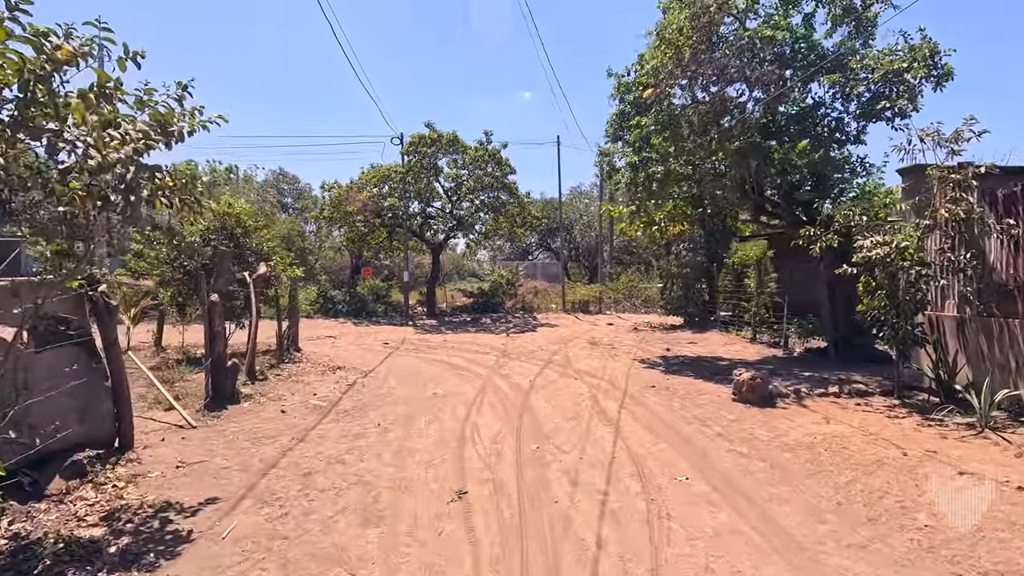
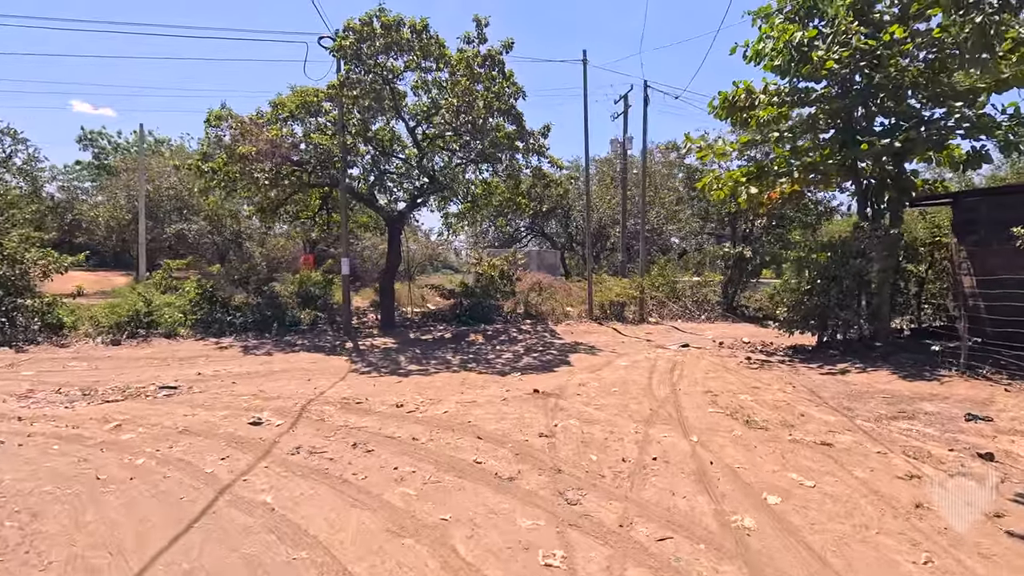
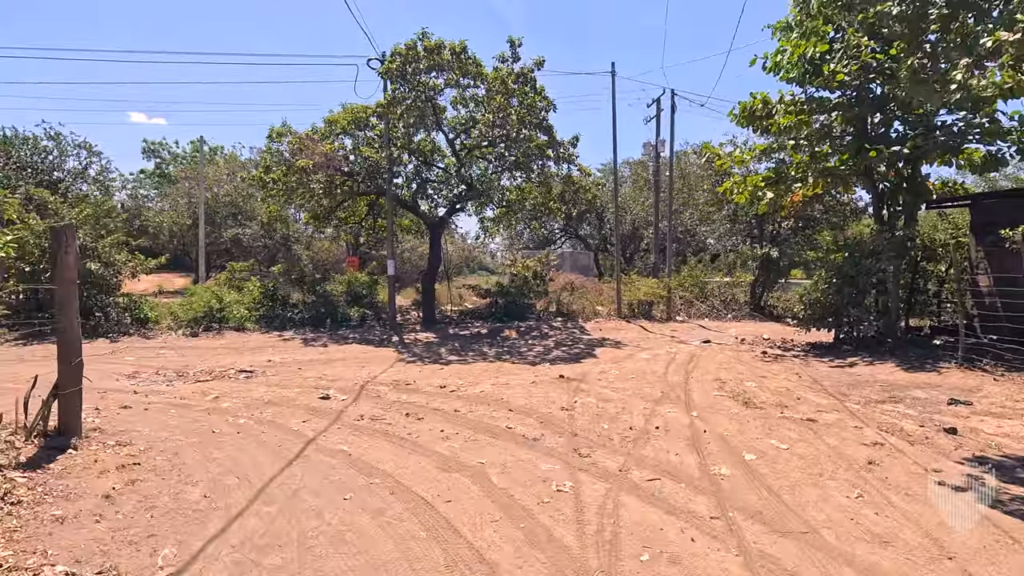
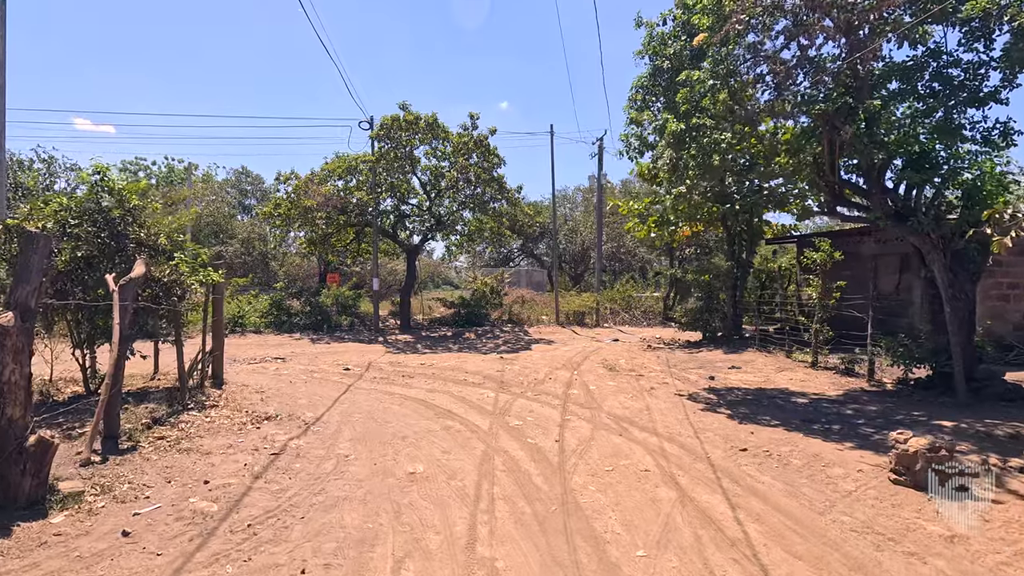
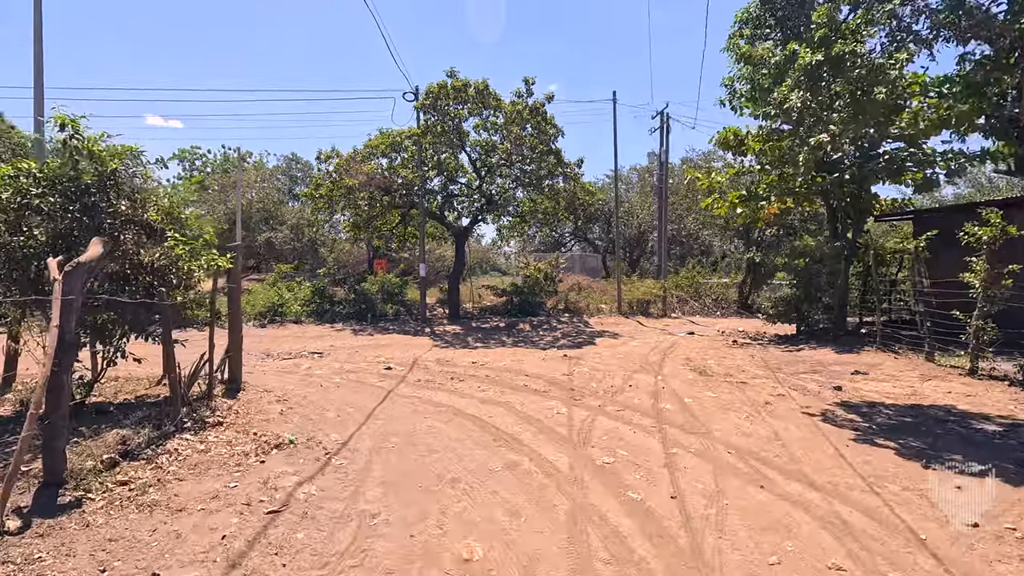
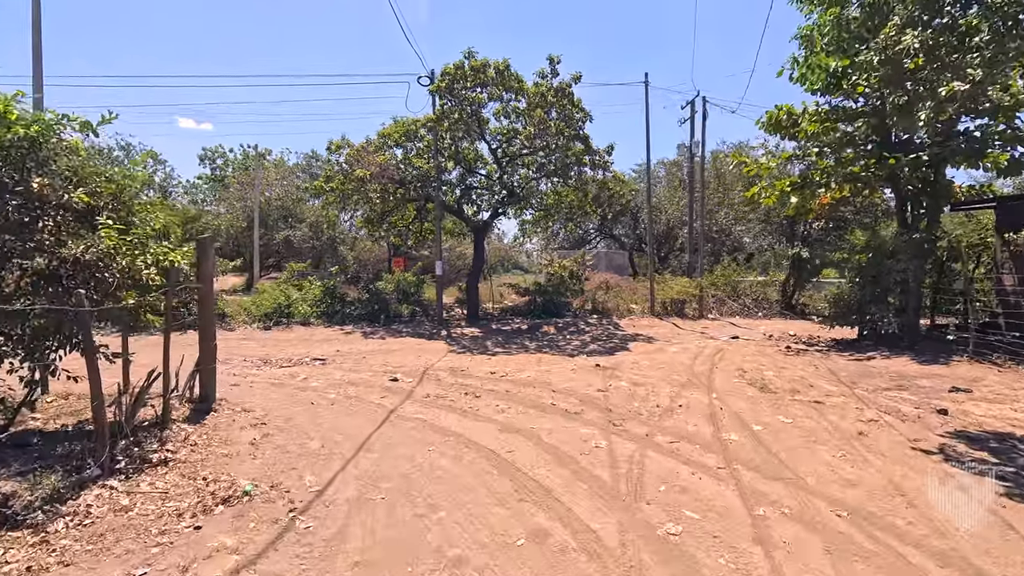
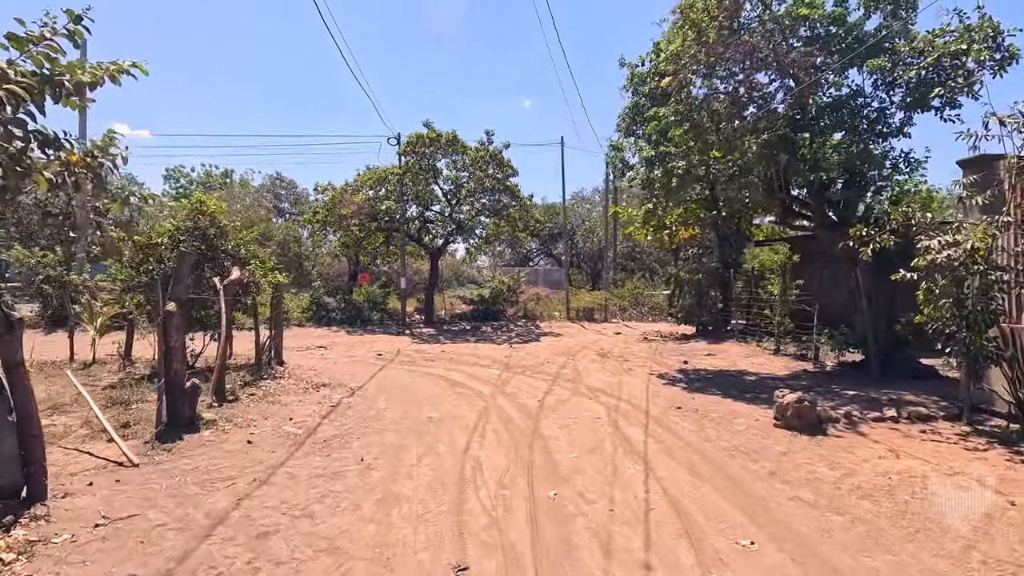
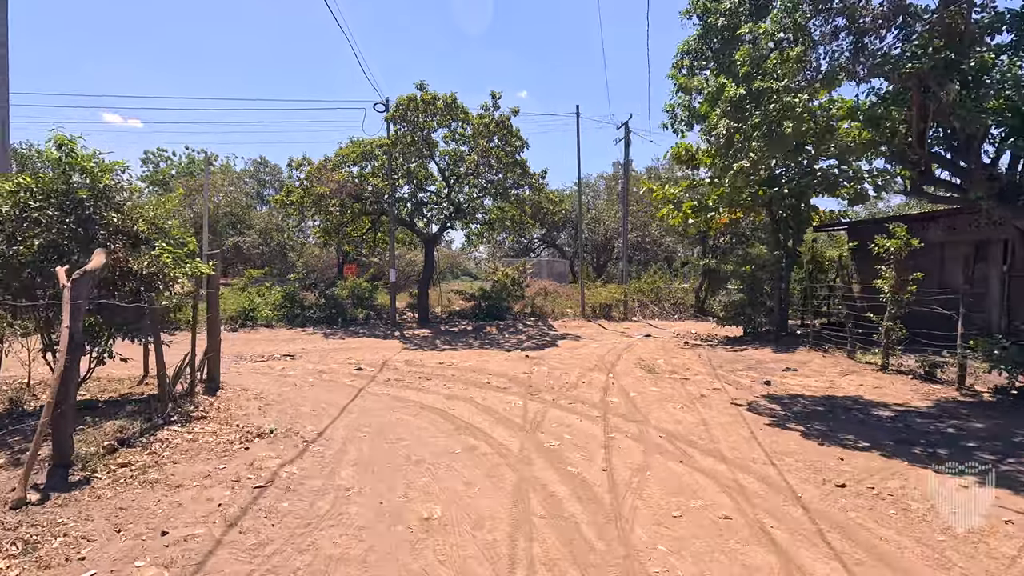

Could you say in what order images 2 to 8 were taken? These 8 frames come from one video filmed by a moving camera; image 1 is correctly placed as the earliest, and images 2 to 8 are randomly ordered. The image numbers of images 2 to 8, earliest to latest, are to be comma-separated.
7, 4, 8, 5, 6, 3, 2
